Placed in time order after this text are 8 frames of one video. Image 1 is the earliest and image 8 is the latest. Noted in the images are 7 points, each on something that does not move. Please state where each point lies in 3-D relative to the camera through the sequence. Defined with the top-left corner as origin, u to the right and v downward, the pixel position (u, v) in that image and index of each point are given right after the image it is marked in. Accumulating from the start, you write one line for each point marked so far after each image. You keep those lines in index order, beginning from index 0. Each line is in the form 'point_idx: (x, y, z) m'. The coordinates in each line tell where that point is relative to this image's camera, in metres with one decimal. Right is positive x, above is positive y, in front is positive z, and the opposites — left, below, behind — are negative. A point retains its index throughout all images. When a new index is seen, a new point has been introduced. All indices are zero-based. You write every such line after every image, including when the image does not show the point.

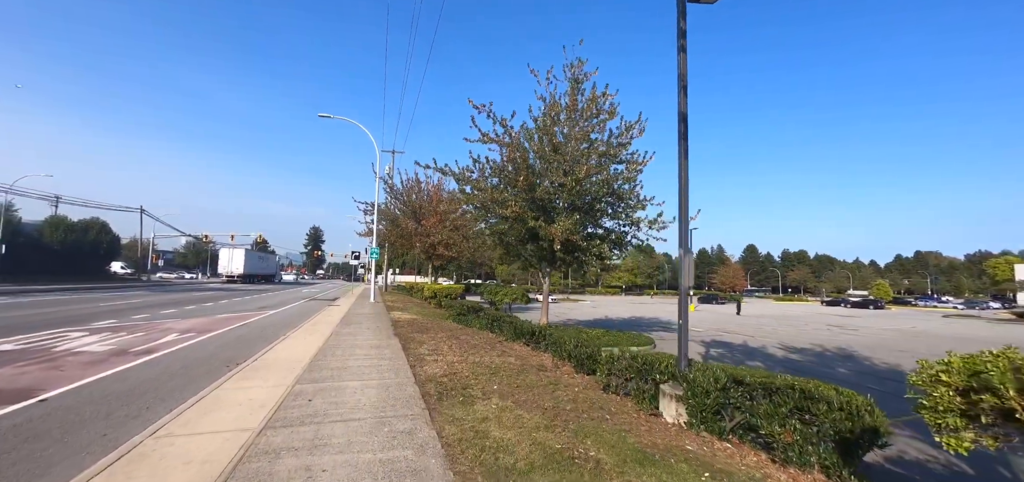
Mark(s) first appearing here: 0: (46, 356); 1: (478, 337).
0: (-8.1, -2.0, +6.8) m
1: (-1.0, -2.6, +11.1) m
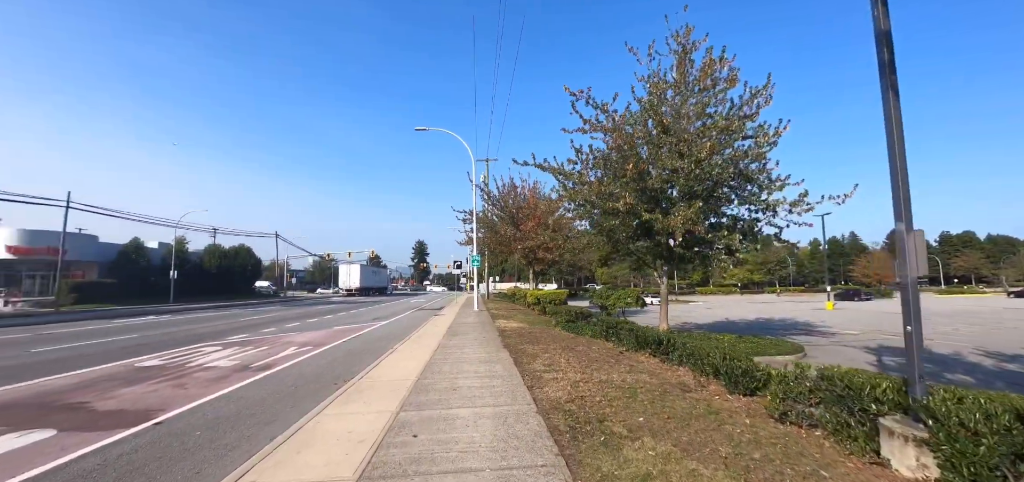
0: (-5.9, -2.3, +7.0) m
1: (+2.0, -2.5, +9.4) m
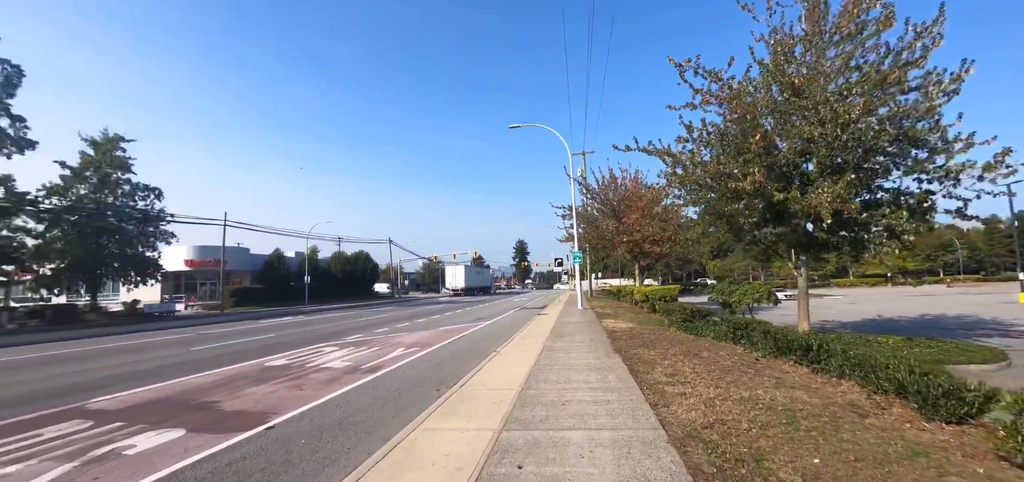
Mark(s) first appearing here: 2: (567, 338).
0: (-4.0, -2.5, +7.4) m
1: (+4.3, -2.2, +7.9) m
2: (+1.4, -2.3, +9.2) m
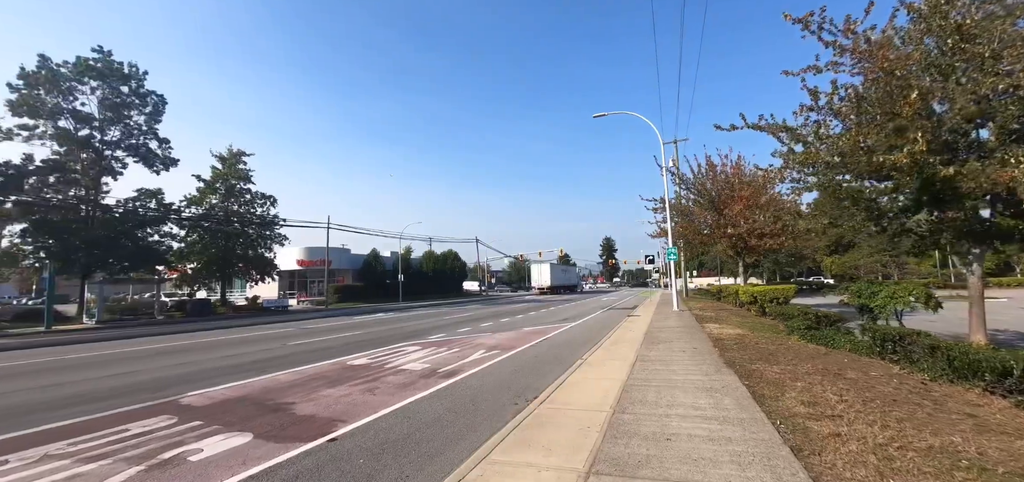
0: (-2.5, -2.5, +7.2) m
1: (+5.7, -2.0, +6.1) m
2: (+3.1, -2.1, +7.9) m
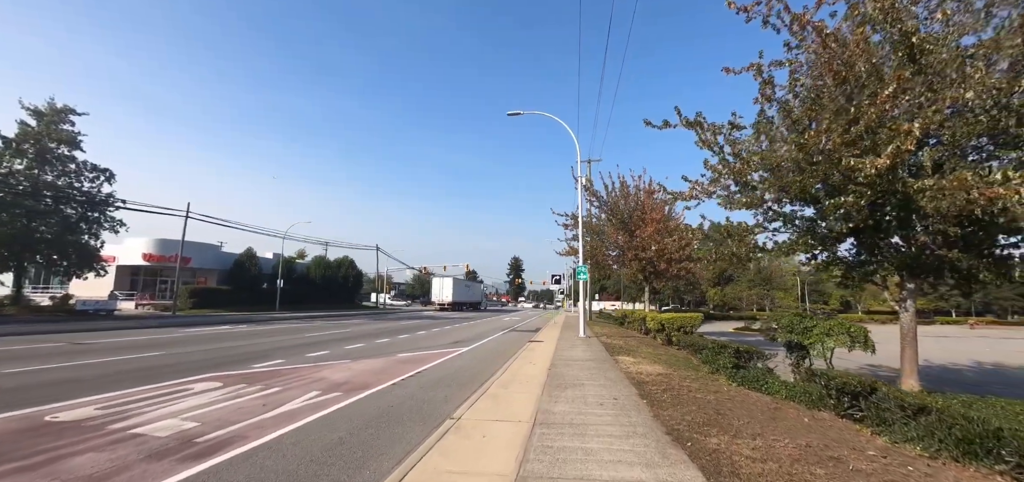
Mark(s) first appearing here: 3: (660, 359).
0: (-4.4, -2.0, +3.8) m
1: (+3.9, -2.2, +4.4) m
2: (+1.0, -2.2, +5.7) m
3: (+3.8, -3.1, +10.5) m
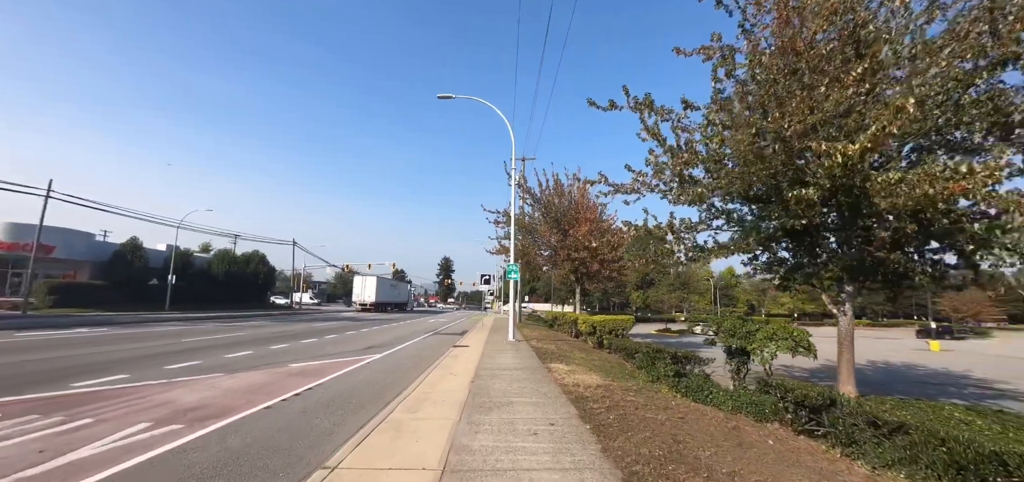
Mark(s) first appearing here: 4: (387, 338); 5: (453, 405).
0: (-5.0, -1.6, +1.8) m
1: (+3.0, -2.1, +3.7) m
2: (0.0, -2.0, +4.5) m
3: (+2.0, -3.1, +9.7) m
4: (-5.7, -4.5, +18.2) m
5: (-0.8, -2.1, +5.1) m
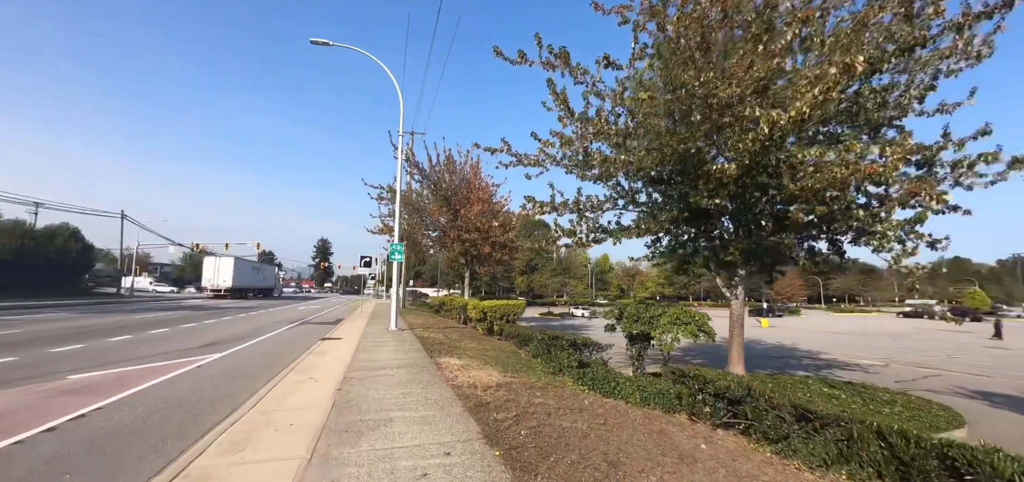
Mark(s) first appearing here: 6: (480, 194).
0: (-5.1, -1.3, -0.8) m
1: (+2.1, -1.9, +3.3) m
2: (-1.0, -1.7, +3.2) m
3: (-0.5, -2.6, +8.8) m
4: (-10.2, -3.4, +14.9) m
5: (-1.9, -1.7, +3.6) m
6: (-1.2, +2.1, +18.0) m
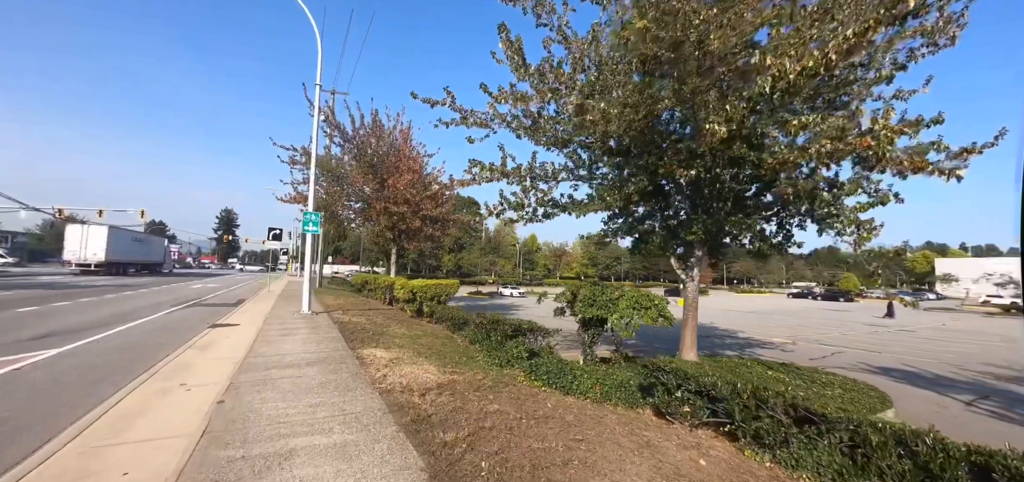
0: (-4.5, -1.1, -2.6) m
1: (+1.8, -1.7, +2.7) m
2: (-1.2, -1.4, +2.1) m
3: (-1.7, -2.0, +7.7) m
4: (-12.4, -2.3, +12.1) m
5: (-2.2, -1.4, +2.3) m
6: (-3.9, +3.2, +16.5) m
